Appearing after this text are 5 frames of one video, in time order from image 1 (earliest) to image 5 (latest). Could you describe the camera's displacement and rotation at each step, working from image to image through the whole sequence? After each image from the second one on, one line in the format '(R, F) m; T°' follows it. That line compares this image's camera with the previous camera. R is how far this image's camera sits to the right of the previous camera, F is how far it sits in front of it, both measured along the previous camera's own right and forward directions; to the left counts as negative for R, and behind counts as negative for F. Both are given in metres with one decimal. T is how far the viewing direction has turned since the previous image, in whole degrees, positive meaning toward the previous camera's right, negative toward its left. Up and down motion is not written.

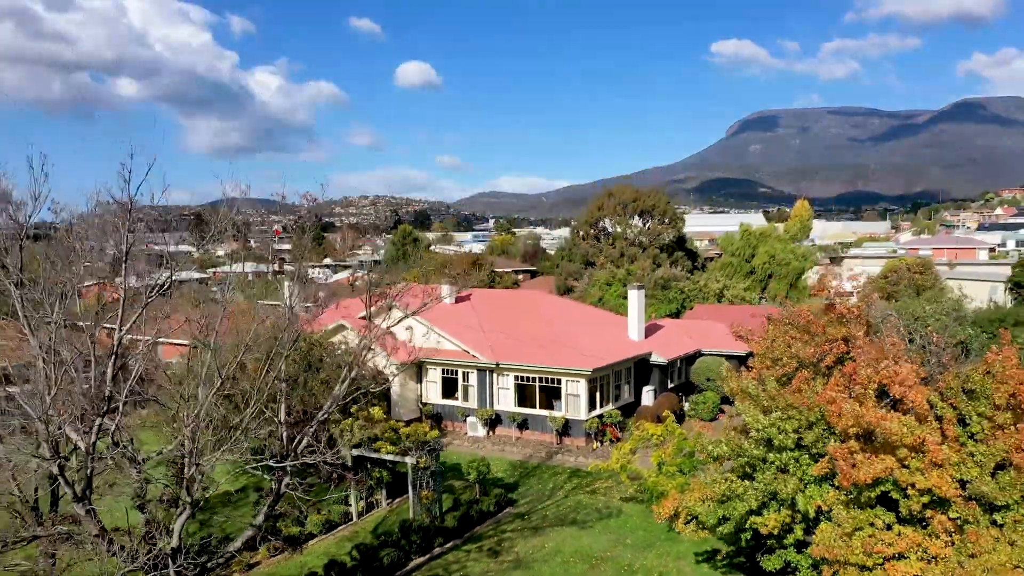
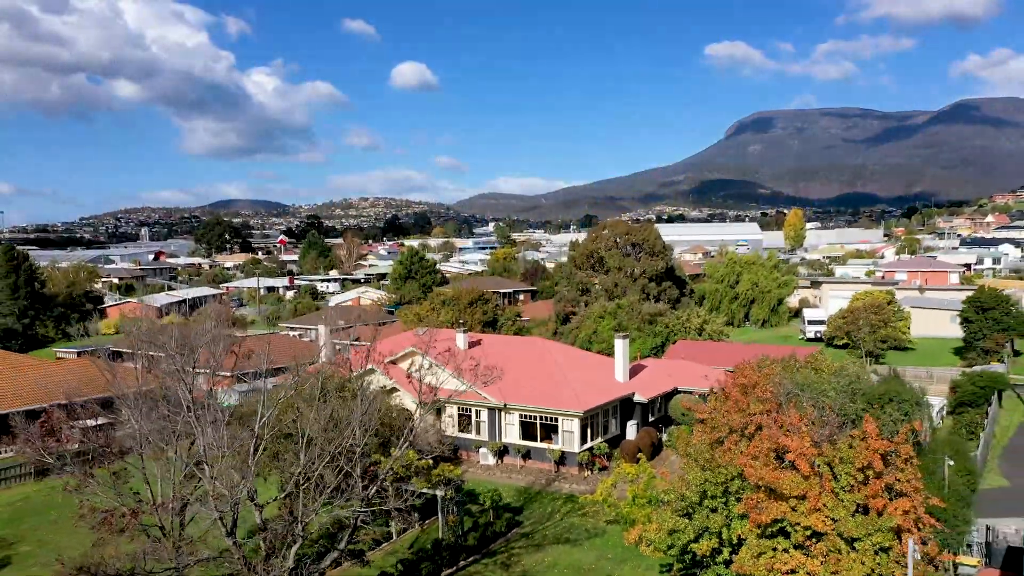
(-0.2, -3.4) m; 0°
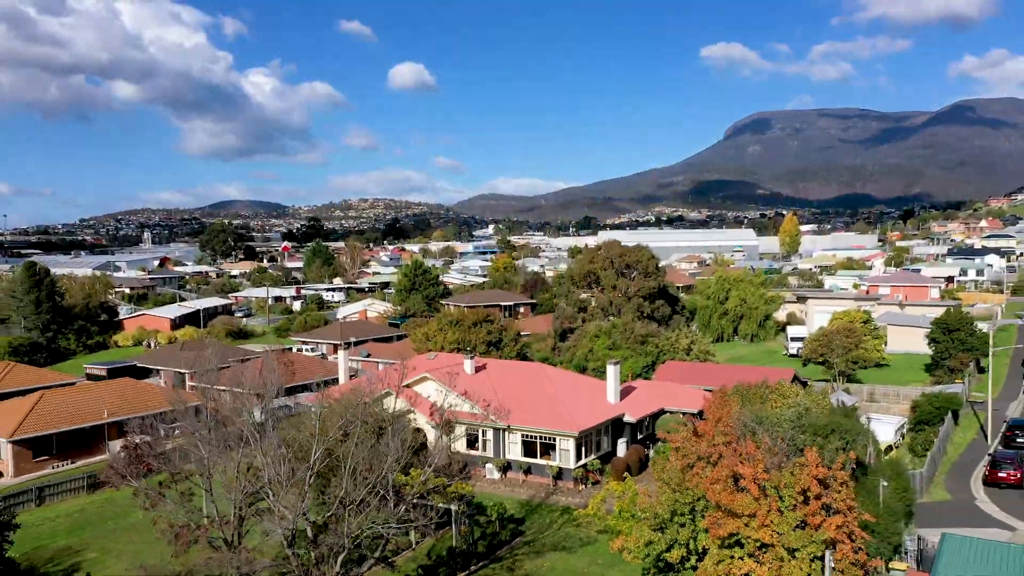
(-0.1, -2.5) m; 0°
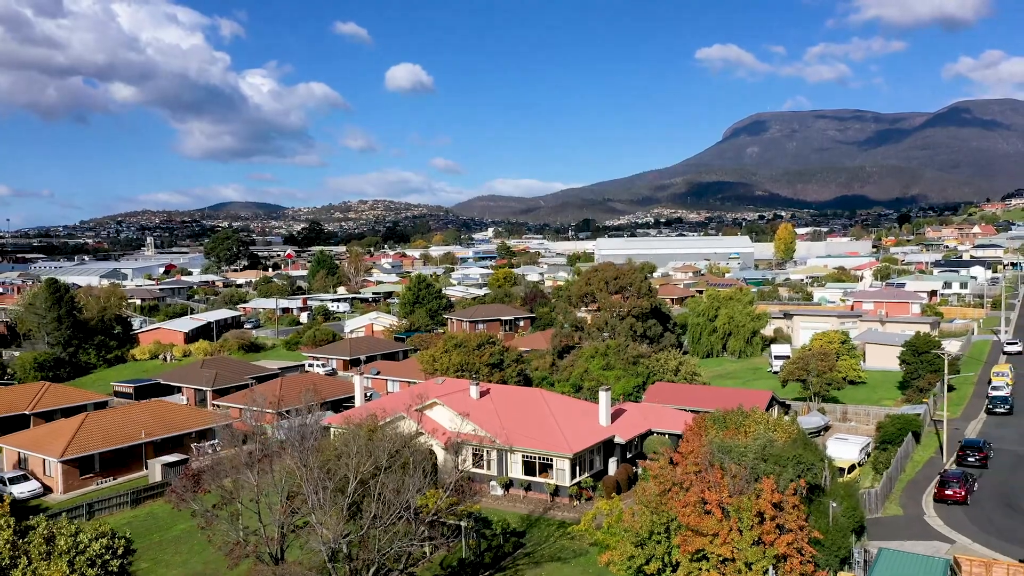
(-0.1, -2.6) m; 0°
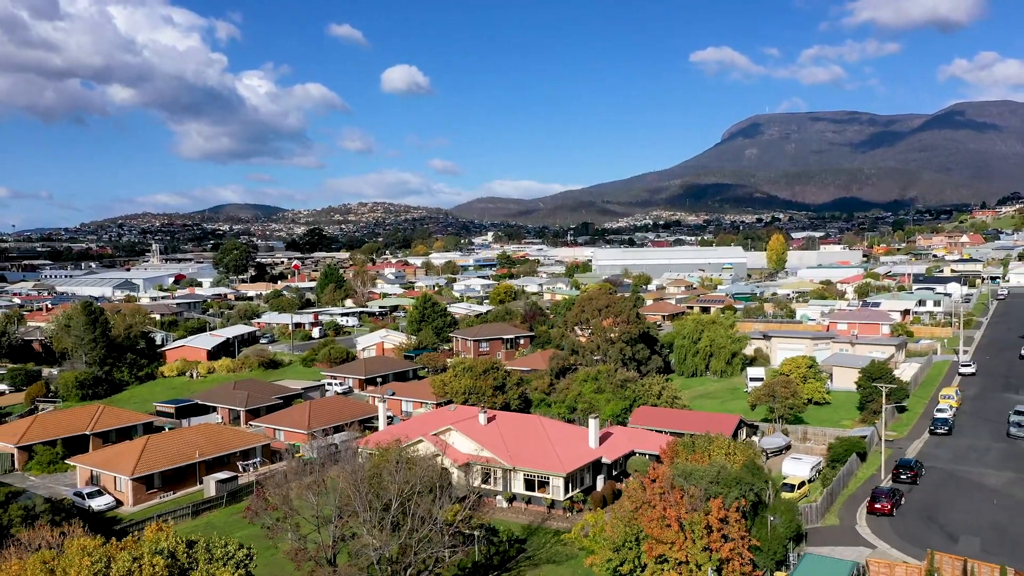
(-0.2, -4.8) m; 0°
